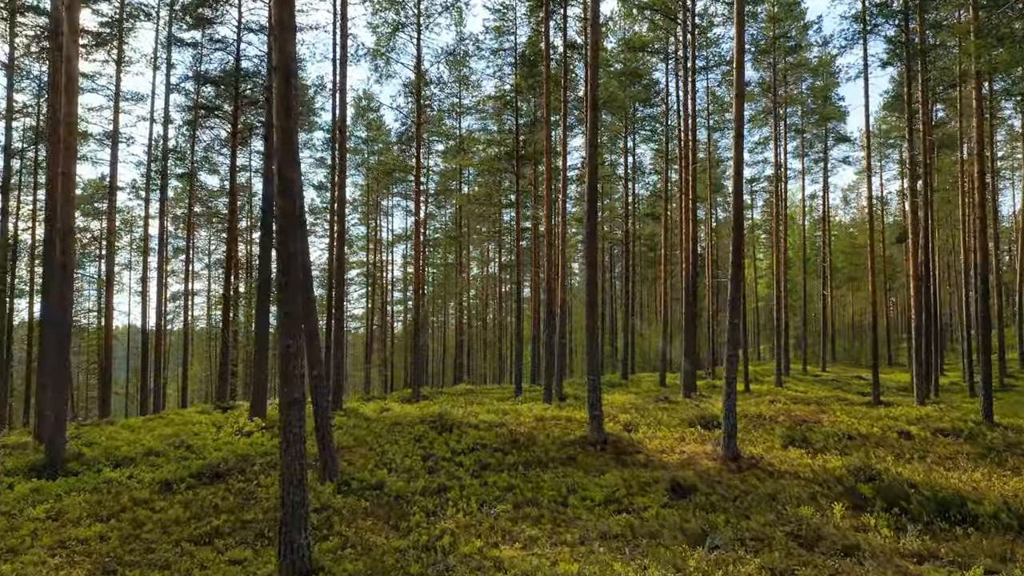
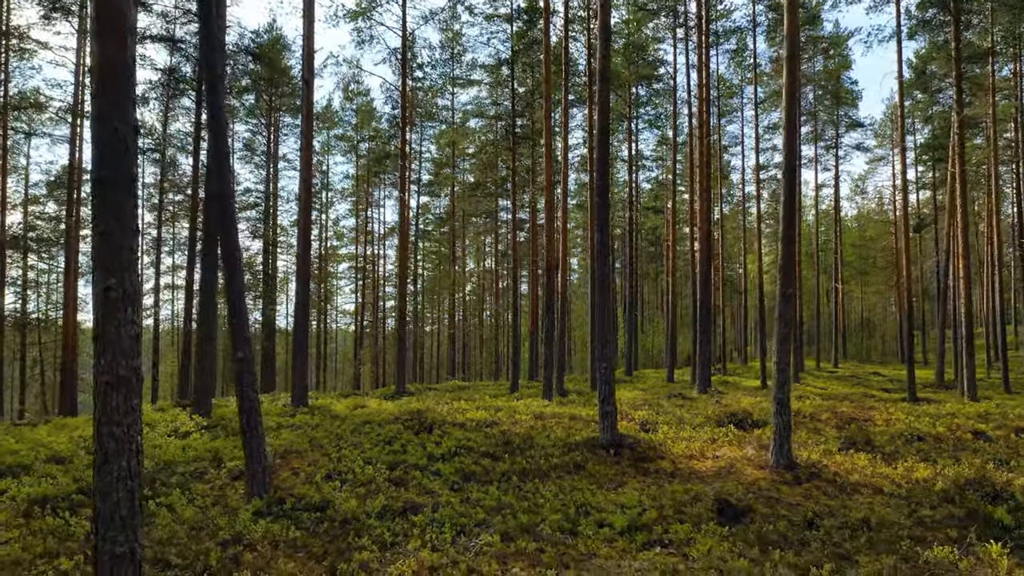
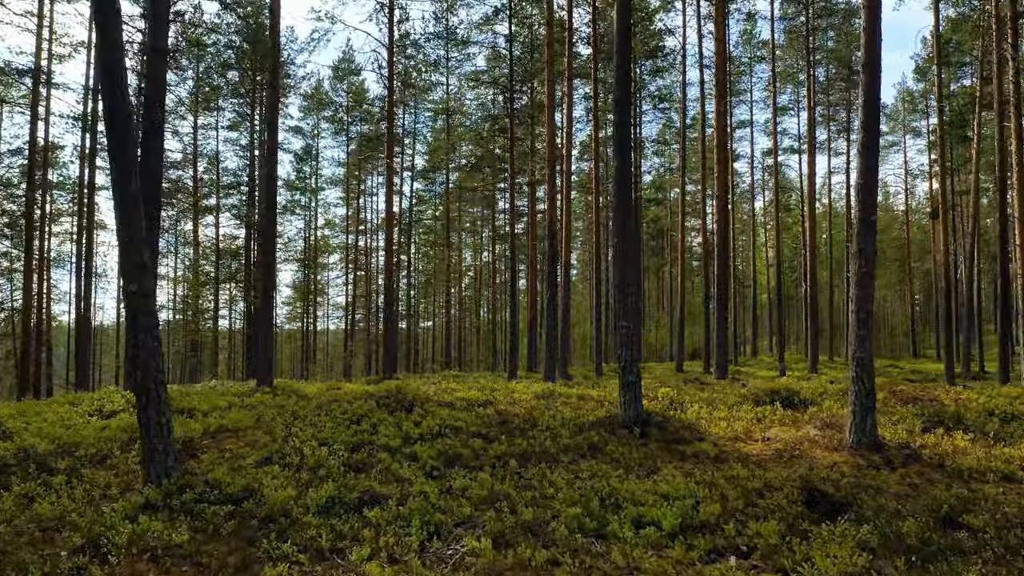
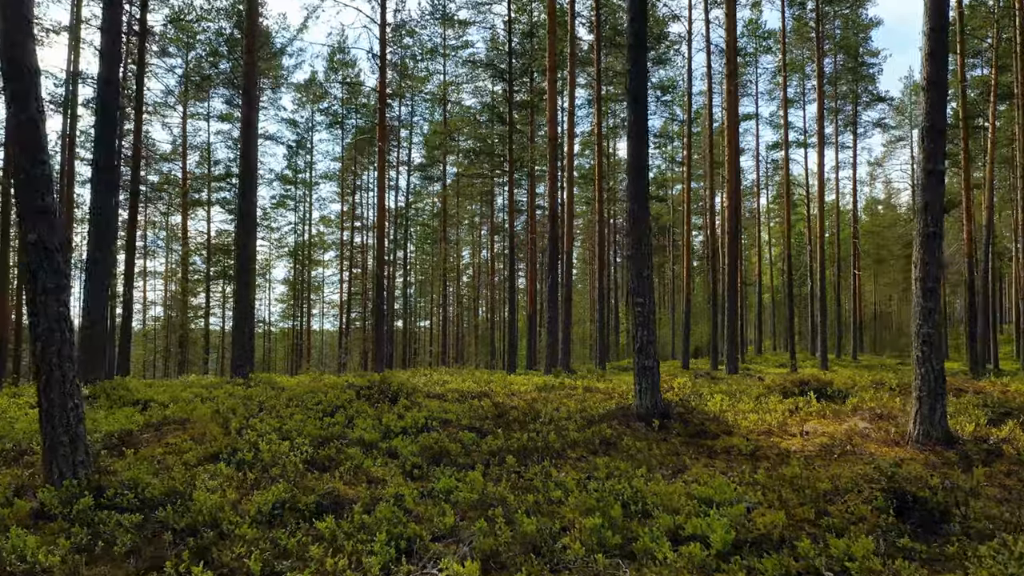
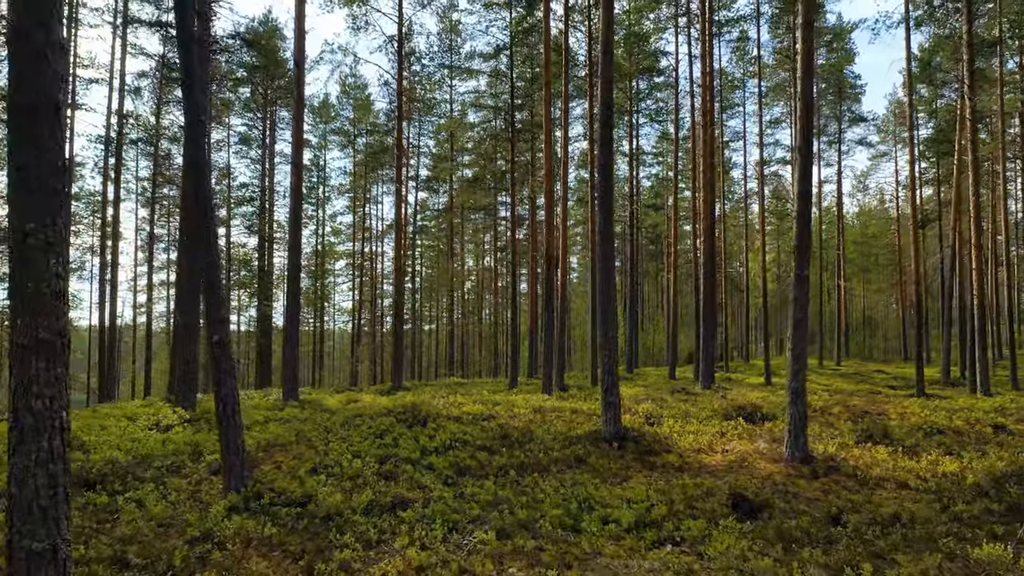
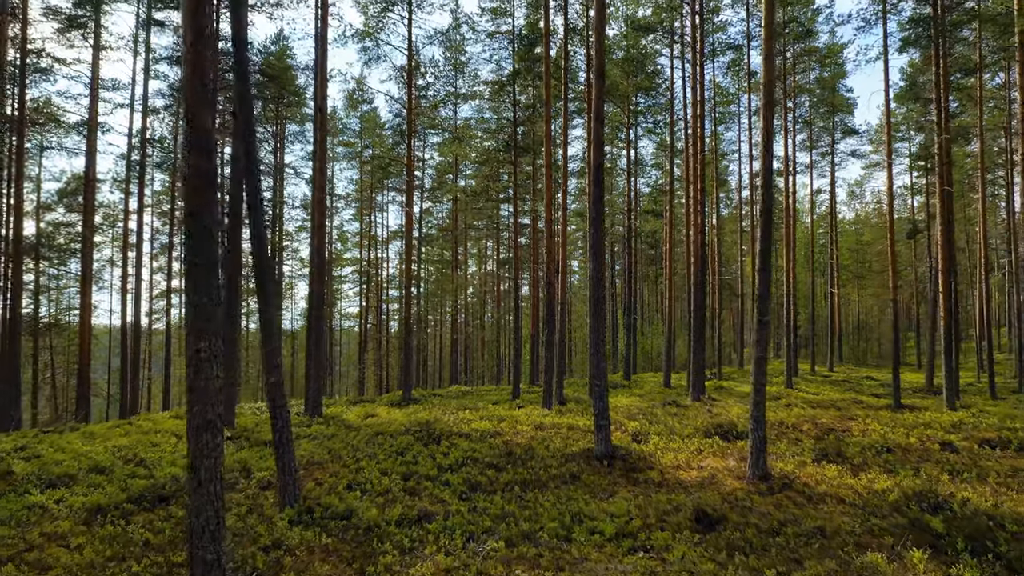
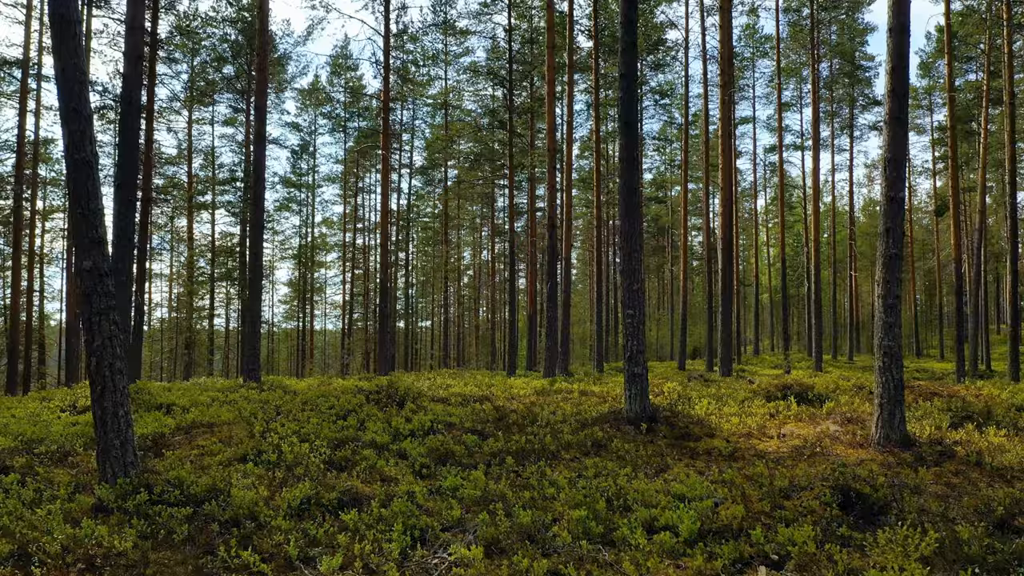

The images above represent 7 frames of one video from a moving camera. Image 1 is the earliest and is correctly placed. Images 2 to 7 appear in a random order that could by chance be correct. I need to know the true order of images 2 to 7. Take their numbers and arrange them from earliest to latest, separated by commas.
6, 2, 5, 3, 7, 4
